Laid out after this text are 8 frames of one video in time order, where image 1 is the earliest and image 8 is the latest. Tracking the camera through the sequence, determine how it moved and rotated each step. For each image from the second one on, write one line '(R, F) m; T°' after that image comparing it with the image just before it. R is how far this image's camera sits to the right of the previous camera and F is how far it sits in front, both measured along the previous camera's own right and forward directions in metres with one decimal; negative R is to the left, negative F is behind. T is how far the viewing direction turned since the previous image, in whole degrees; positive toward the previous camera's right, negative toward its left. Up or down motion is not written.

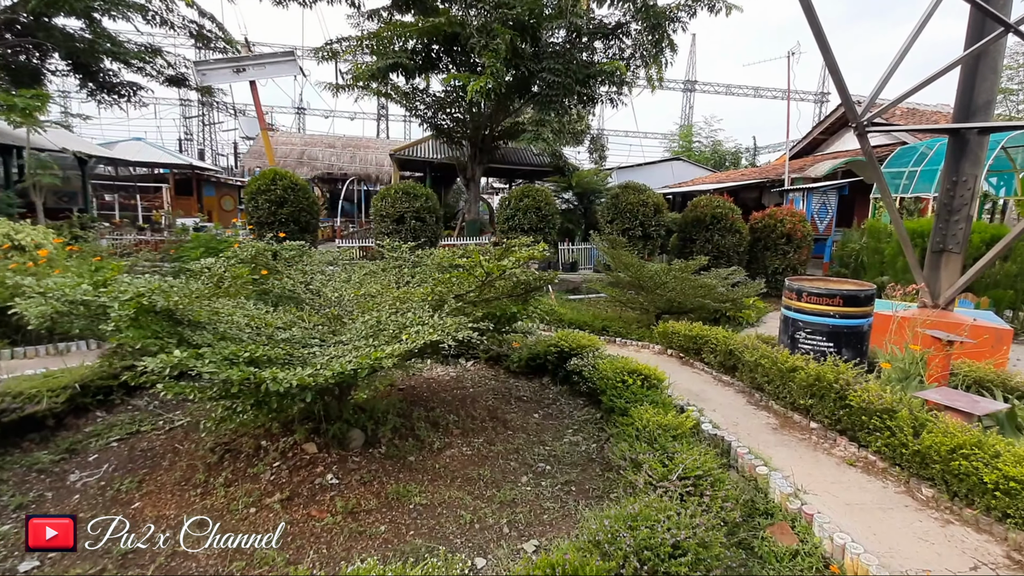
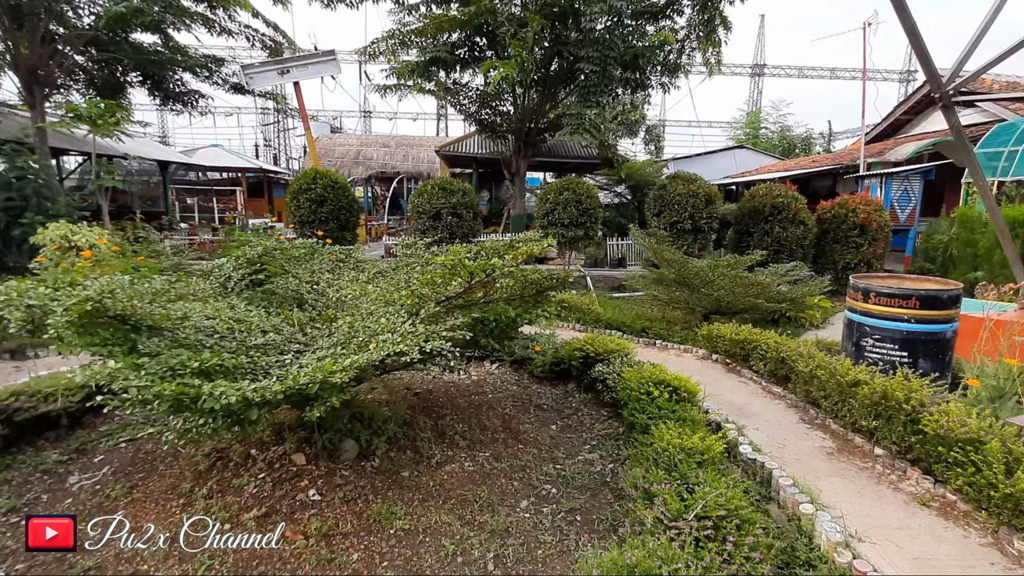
(+0.3, +0.3) m; -7°
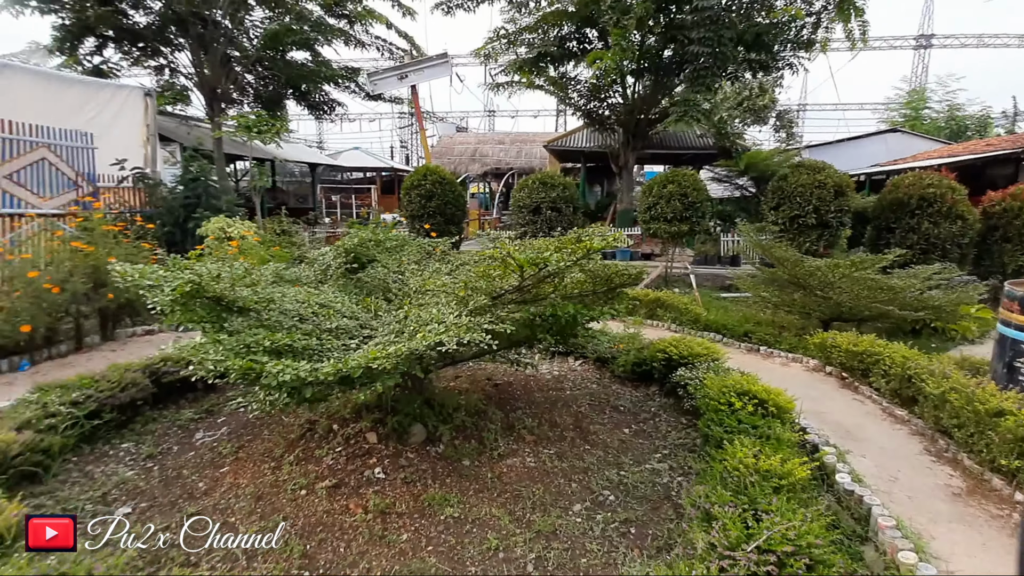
(+0.3, +0.1) m; -13°
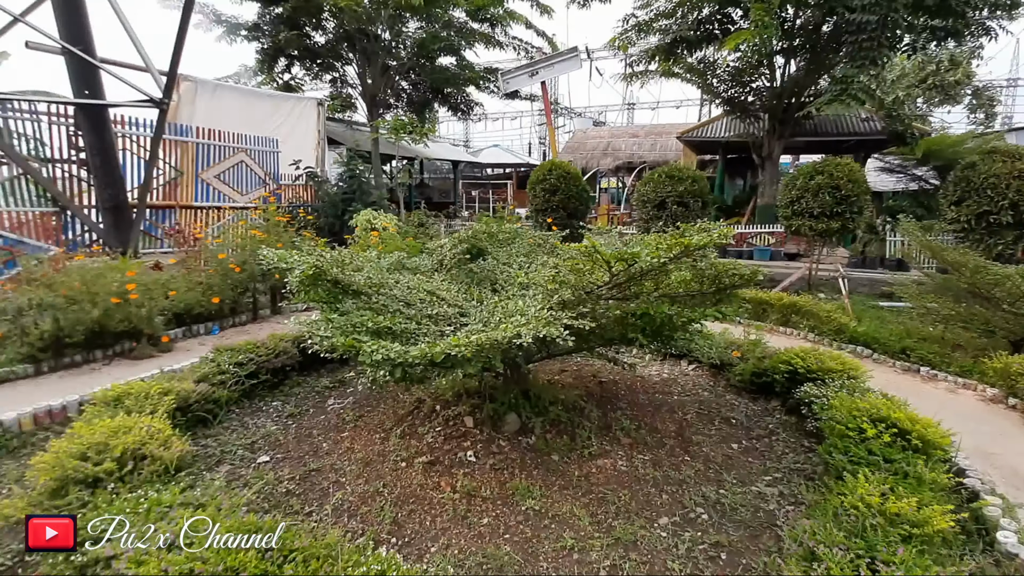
(+0.2, 0.0) m; -15°
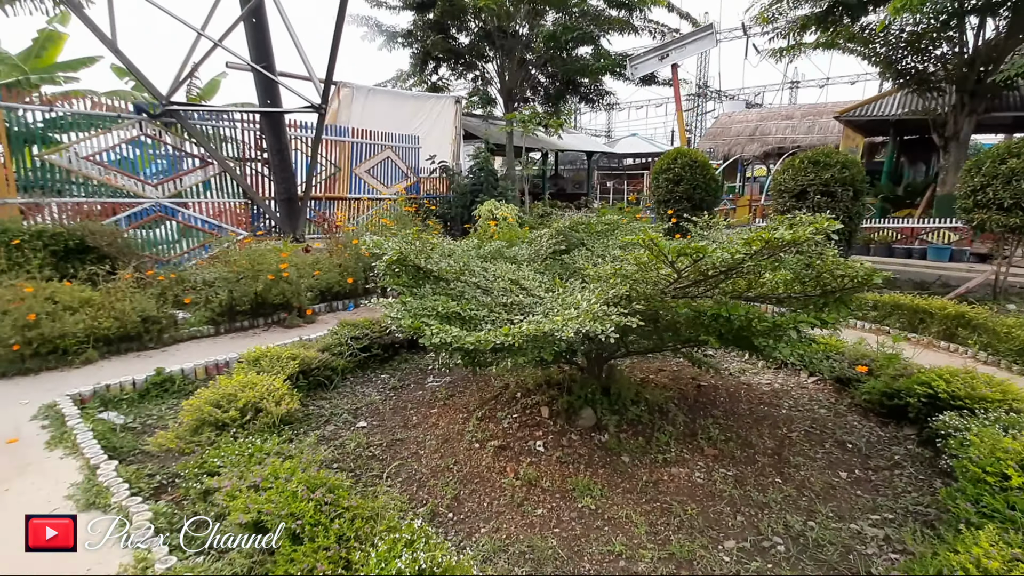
(+0.3, 0.0) m; -16°
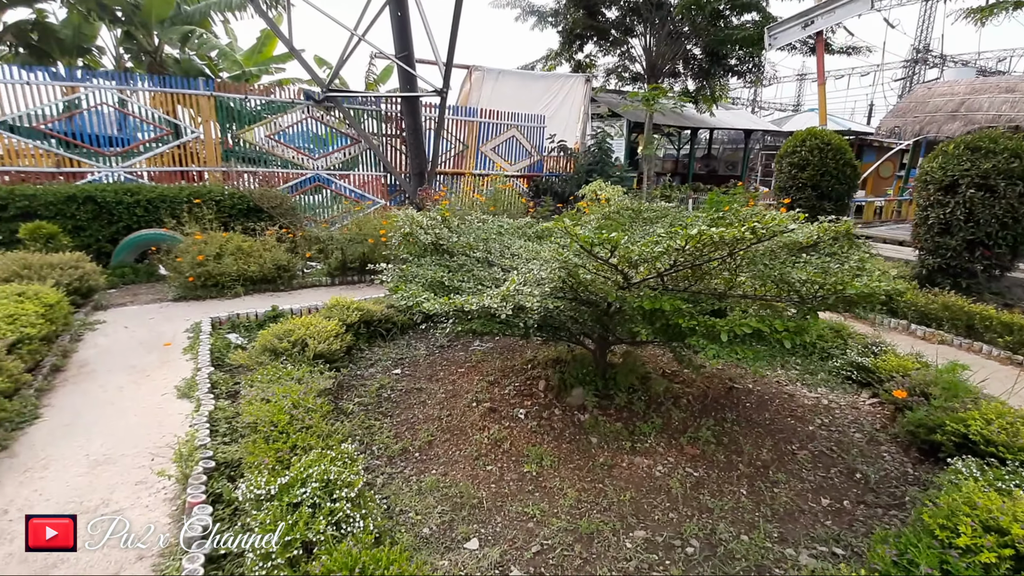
(+0.9, 0.0) m; -18°
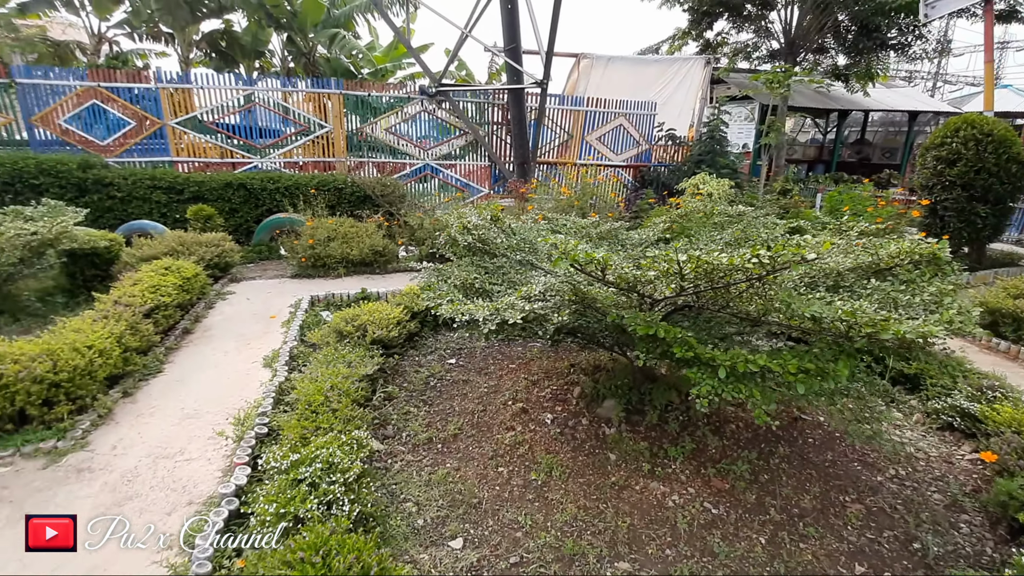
(+0.5, +0.1) m; -14°
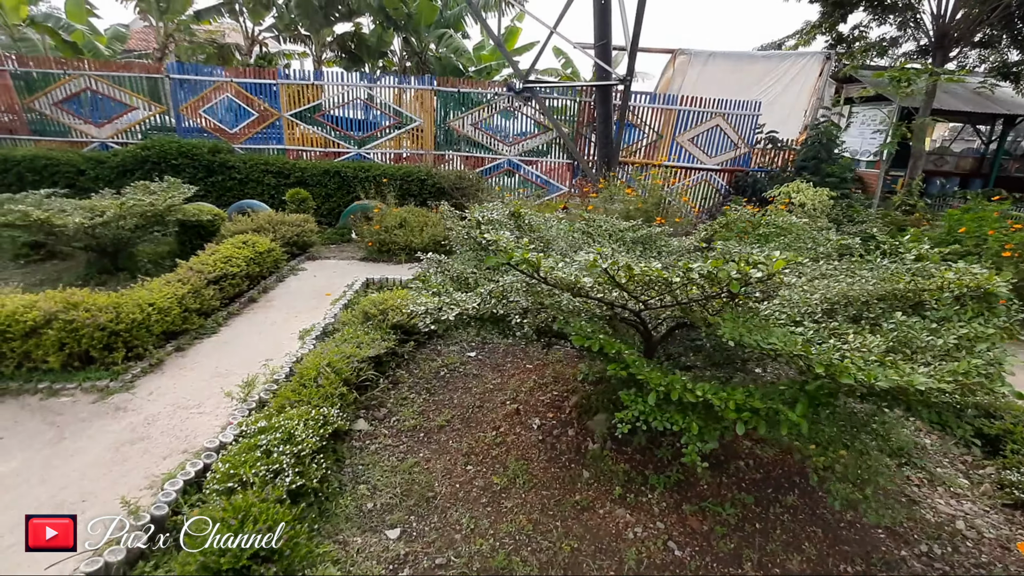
(+0.6, +0.1) m; -12°
